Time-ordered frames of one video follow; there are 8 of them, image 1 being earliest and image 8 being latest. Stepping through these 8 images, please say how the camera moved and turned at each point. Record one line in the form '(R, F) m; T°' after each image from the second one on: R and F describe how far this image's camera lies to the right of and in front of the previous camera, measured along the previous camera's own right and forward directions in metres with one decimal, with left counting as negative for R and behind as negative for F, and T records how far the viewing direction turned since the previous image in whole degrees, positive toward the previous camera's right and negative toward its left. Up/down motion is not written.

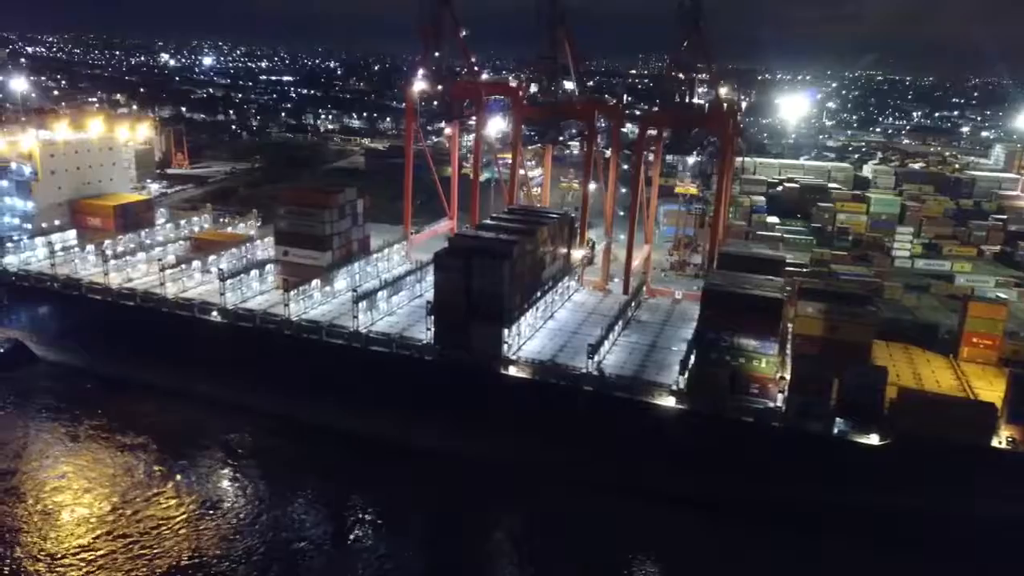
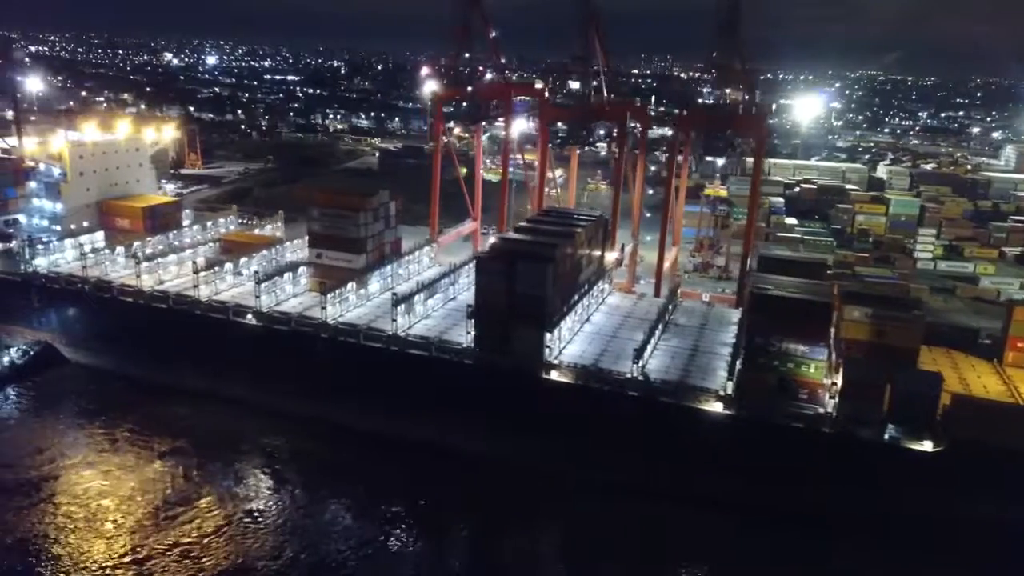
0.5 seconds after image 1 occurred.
(-0.7, +0.2) m; 0°
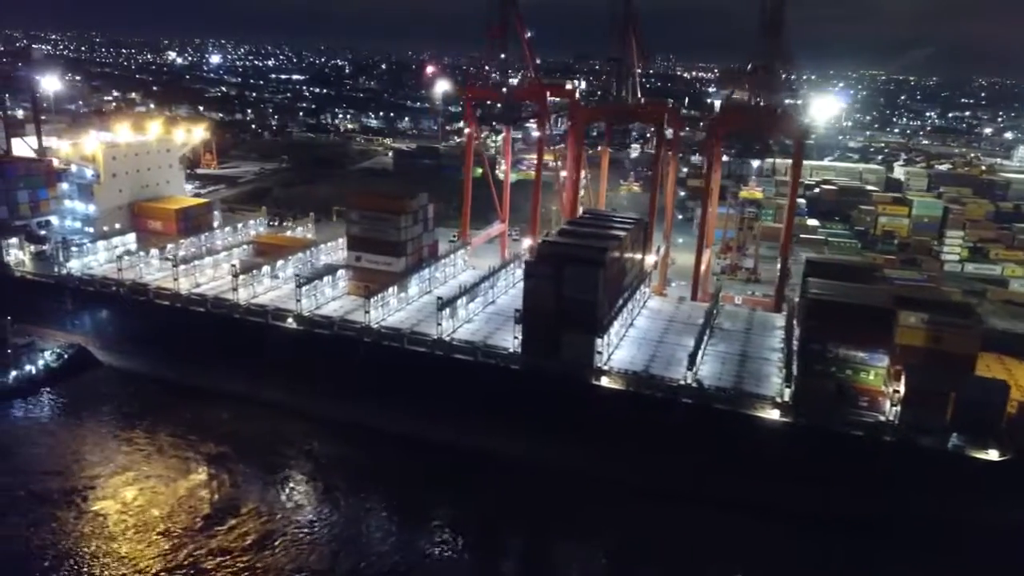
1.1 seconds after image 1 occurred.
(-0.9, +0.2) m; 0°
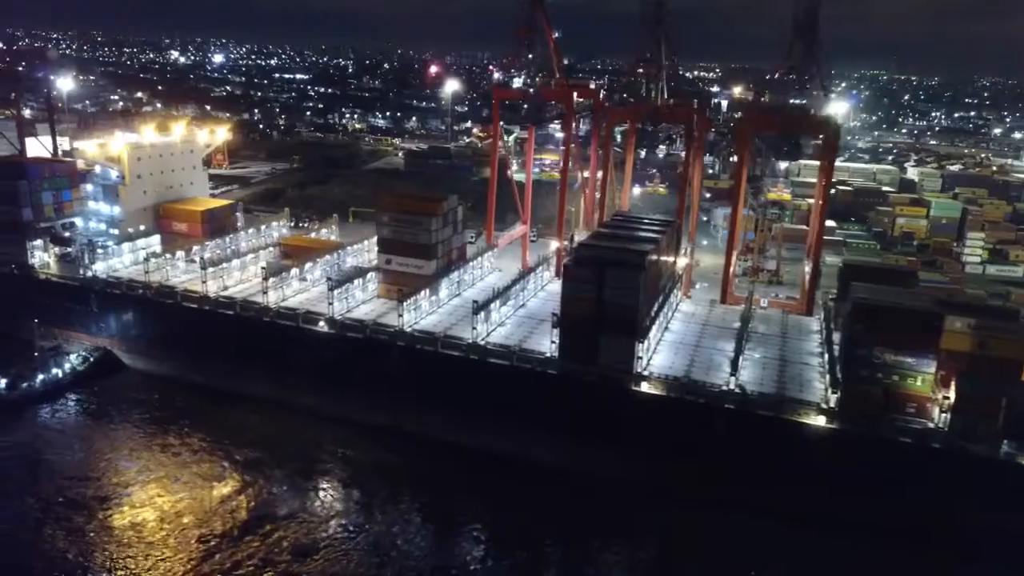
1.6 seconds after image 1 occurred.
(-0.7, +0.2) m; 0°
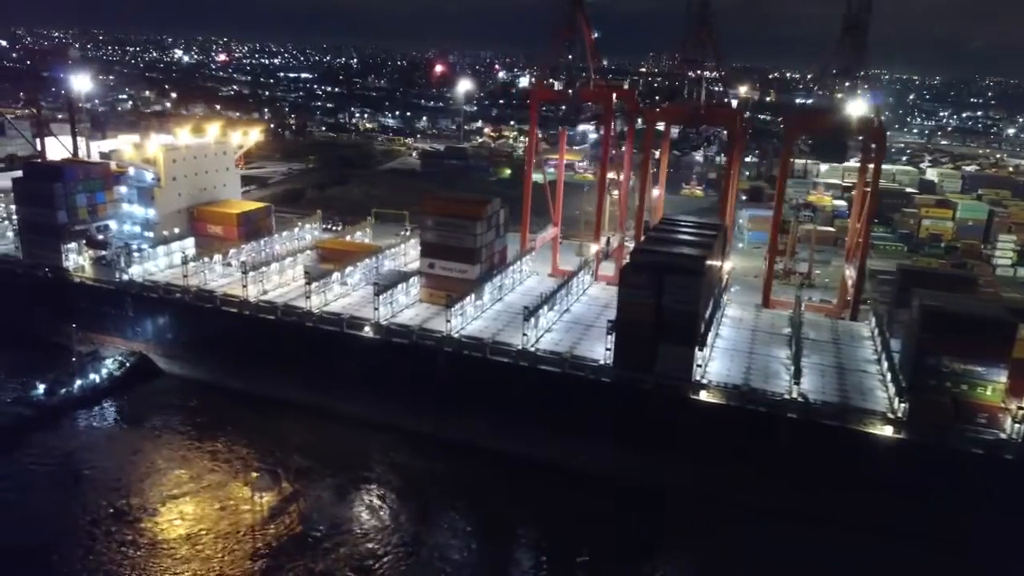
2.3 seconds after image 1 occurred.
(-0.9, +0.4) m; 0°
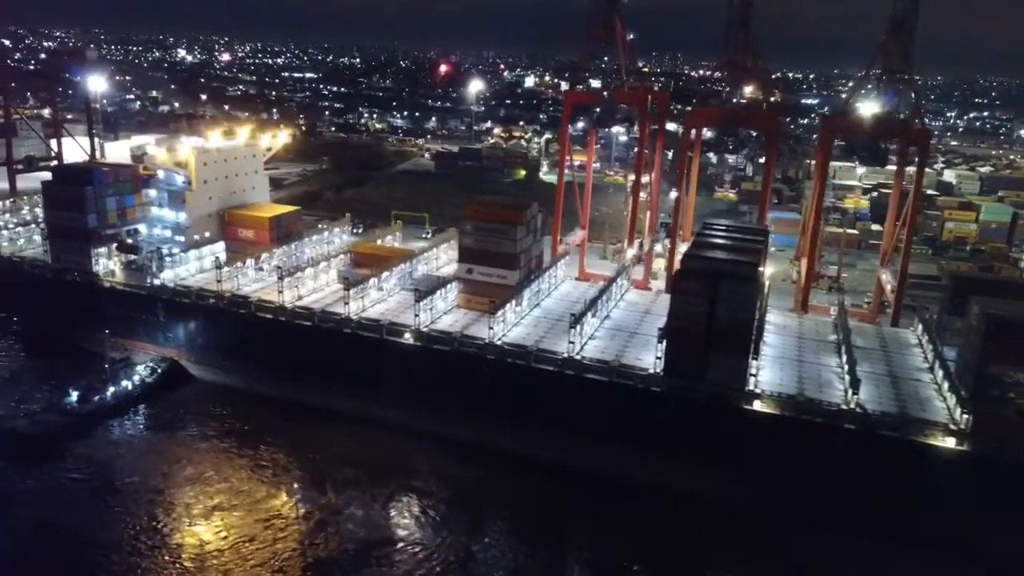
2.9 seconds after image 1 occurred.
(-0.8, +0.4) m; 0°
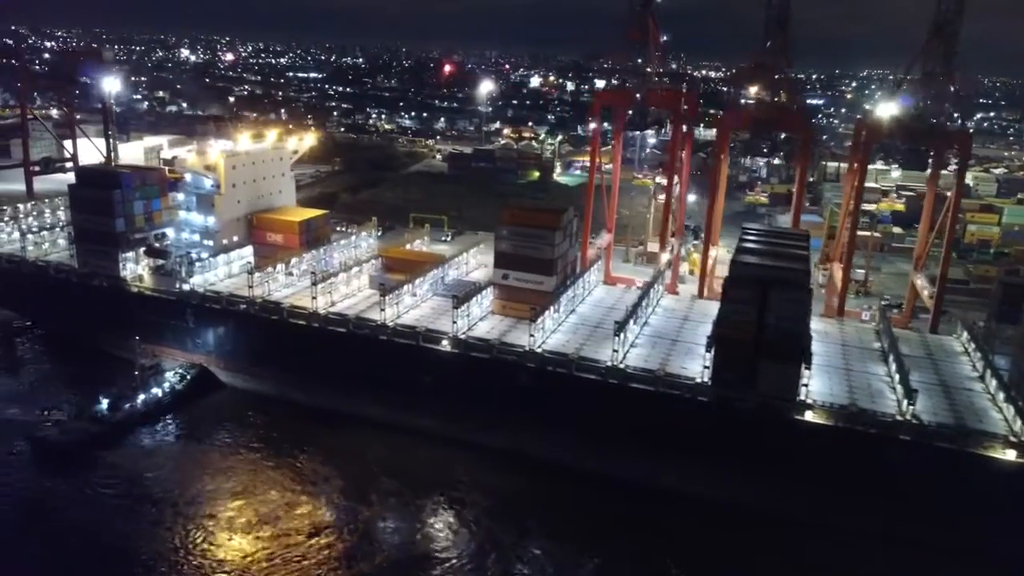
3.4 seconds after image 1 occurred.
(-0.7, +0.4) m; 0°
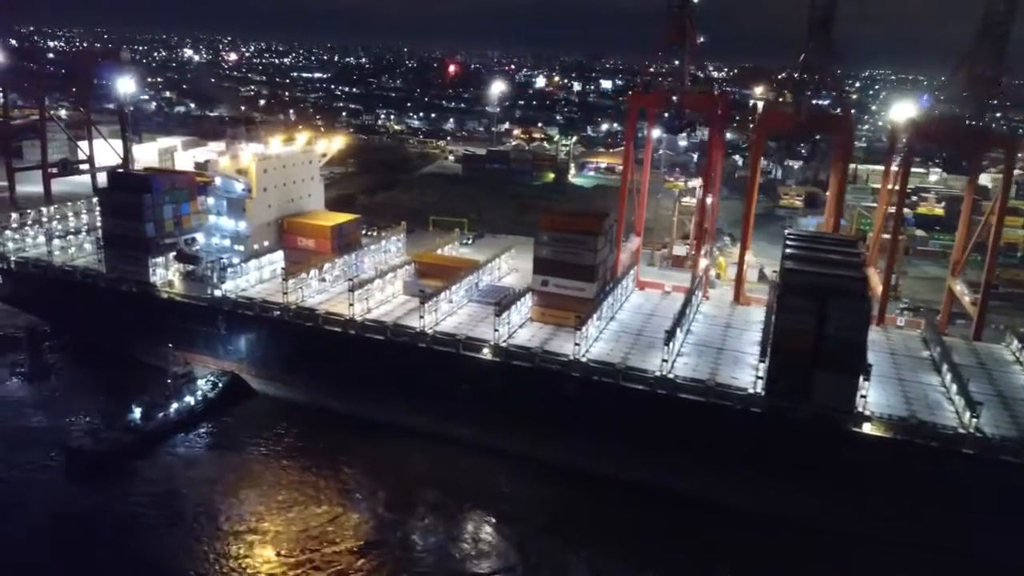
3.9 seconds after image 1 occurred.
(-0.8, +0.4) m; 0°
